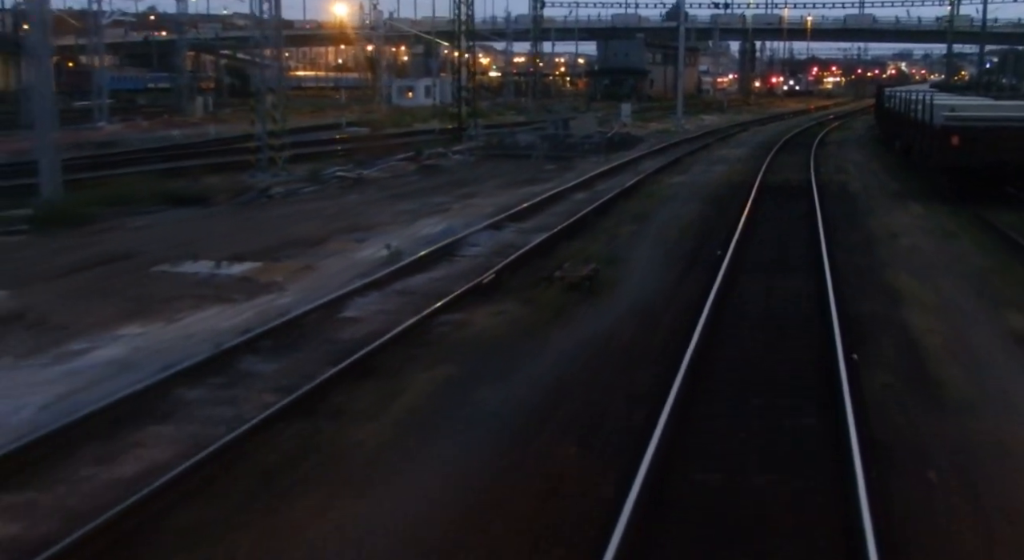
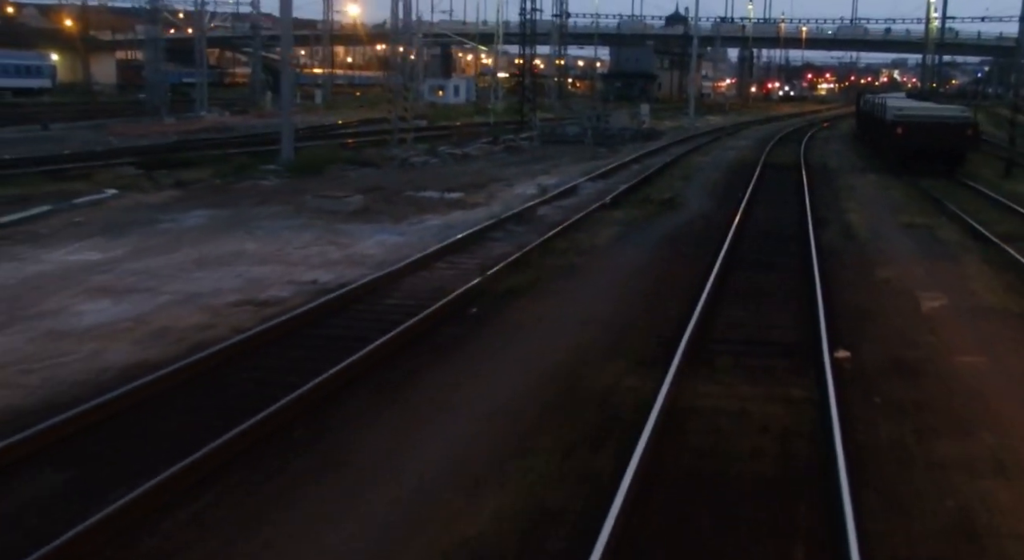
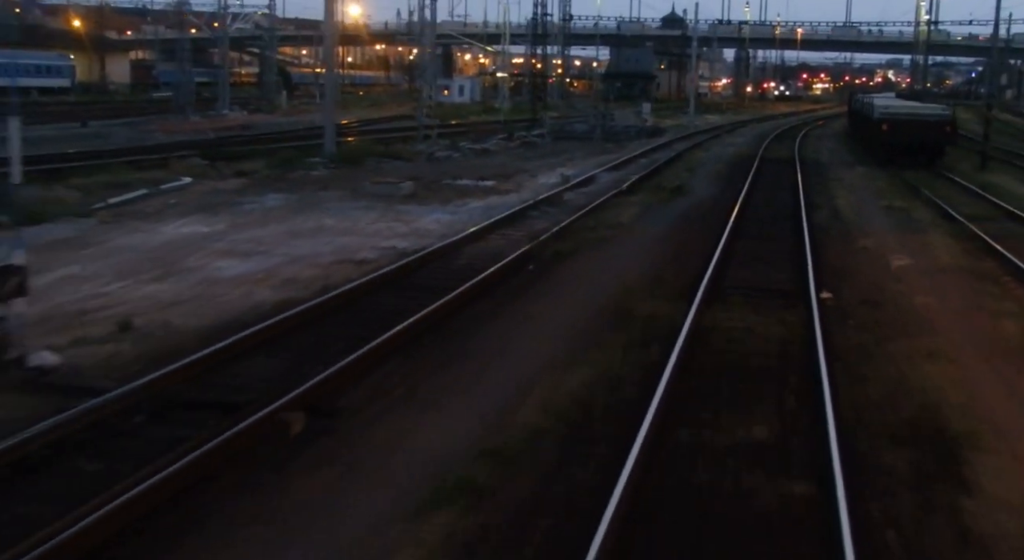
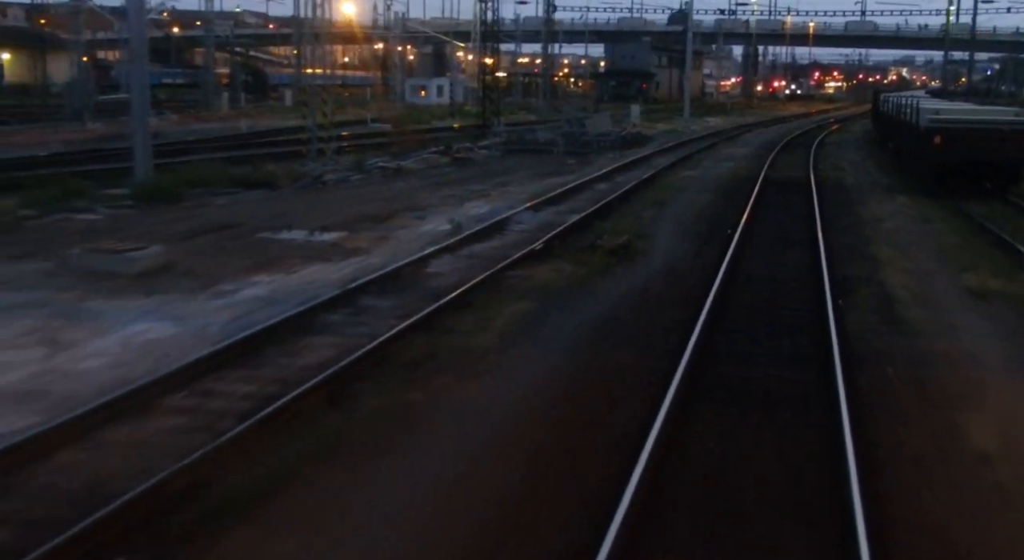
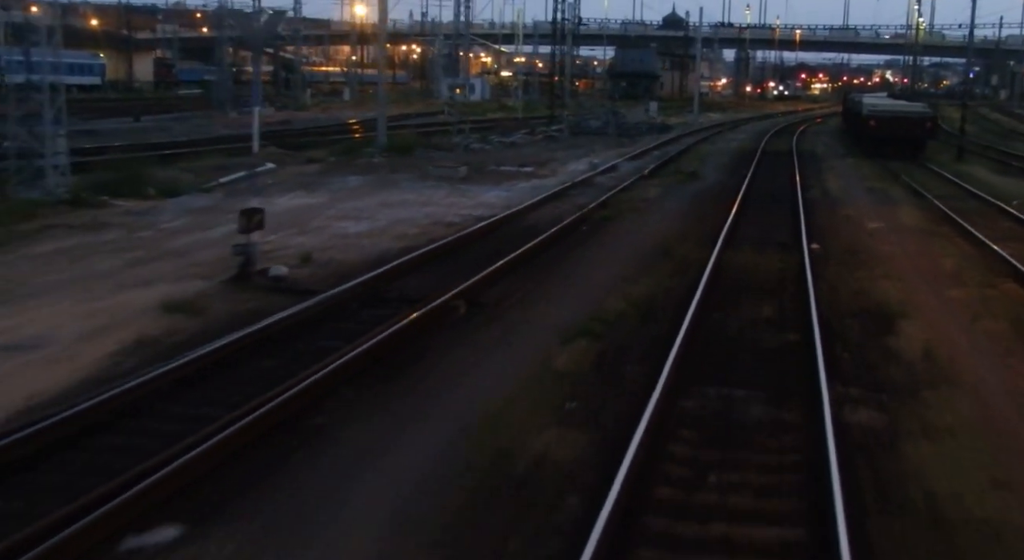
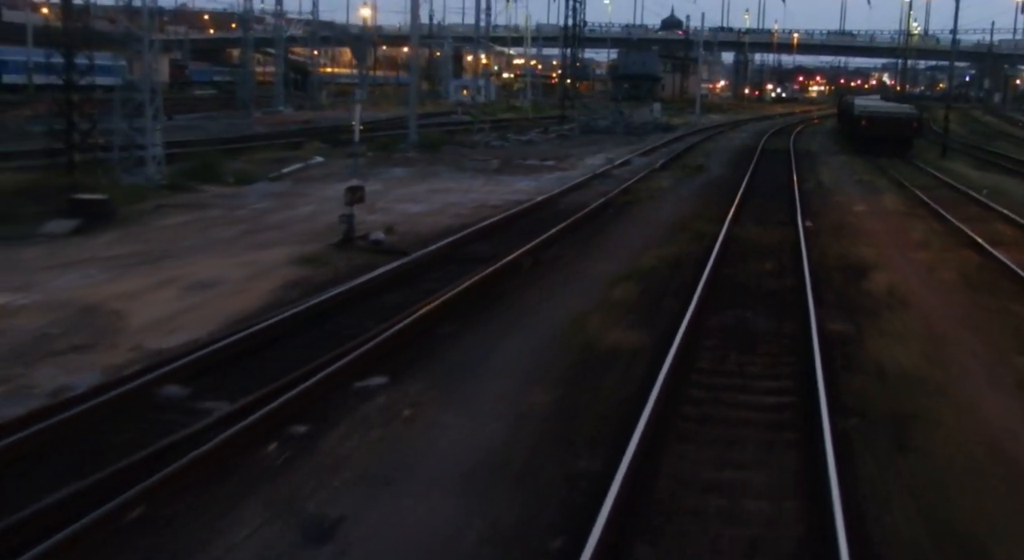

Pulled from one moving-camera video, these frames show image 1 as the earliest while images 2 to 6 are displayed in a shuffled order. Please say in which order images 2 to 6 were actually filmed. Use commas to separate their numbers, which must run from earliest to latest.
4, 2, 3, 5, 6
